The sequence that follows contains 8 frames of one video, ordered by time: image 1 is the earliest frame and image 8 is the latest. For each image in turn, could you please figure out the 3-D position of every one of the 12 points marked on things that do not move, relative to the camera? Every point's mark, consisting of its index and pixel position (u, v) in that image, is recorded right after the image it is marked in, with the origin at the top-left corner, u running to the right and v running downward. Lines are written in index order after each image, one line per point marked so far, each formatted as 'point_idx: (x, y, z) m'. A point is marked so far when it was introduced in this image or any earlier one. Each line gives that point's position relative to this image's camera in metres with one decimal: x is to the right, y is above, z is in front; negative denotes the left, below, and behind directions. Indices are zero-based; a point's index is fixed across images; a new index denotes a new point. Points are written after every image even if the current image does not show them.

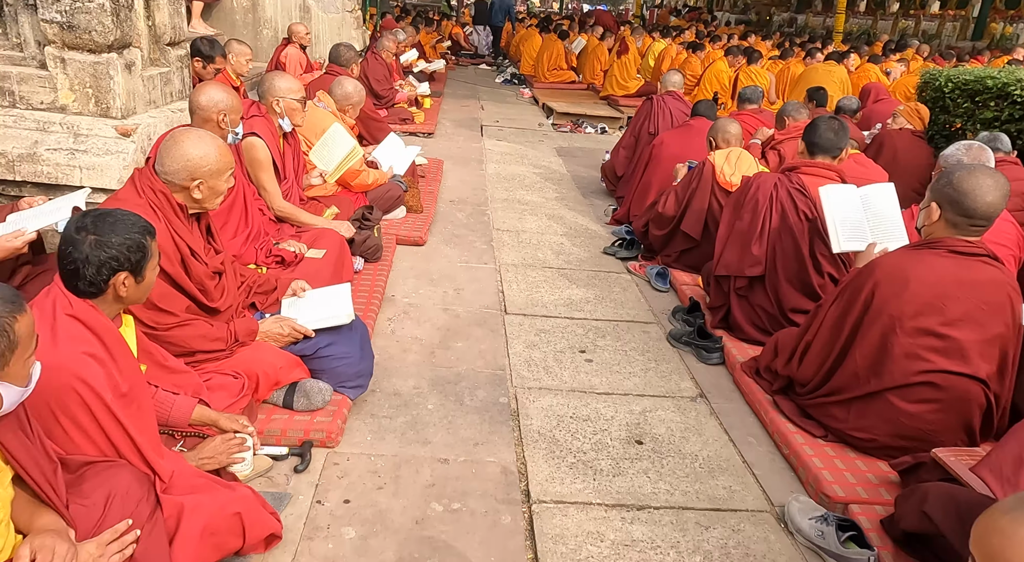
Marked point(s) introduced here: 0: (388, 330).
0: (-0.6, -0.2, +3.3) m
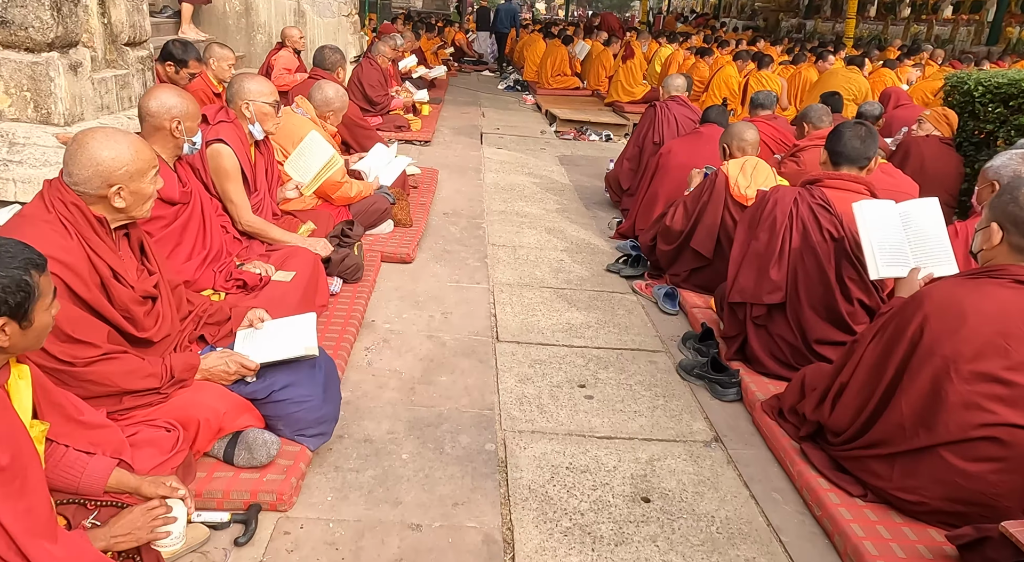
0: (-0.6, -0.3, +2.9) m
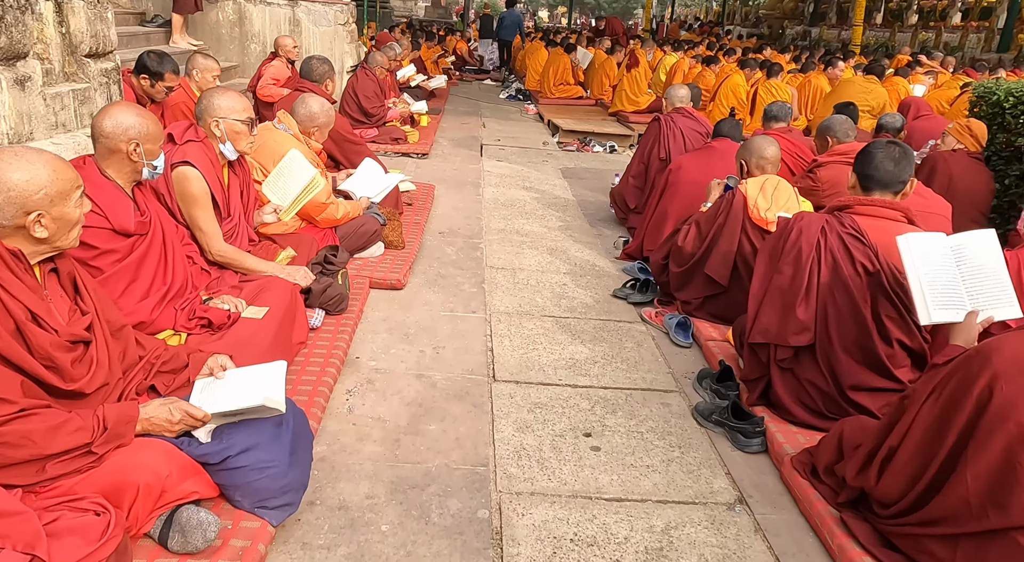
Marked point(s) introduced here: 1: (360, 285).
0: (-0.6, -0.5, +2.6) m
1: (-0.8, 0.0, +3.6) m
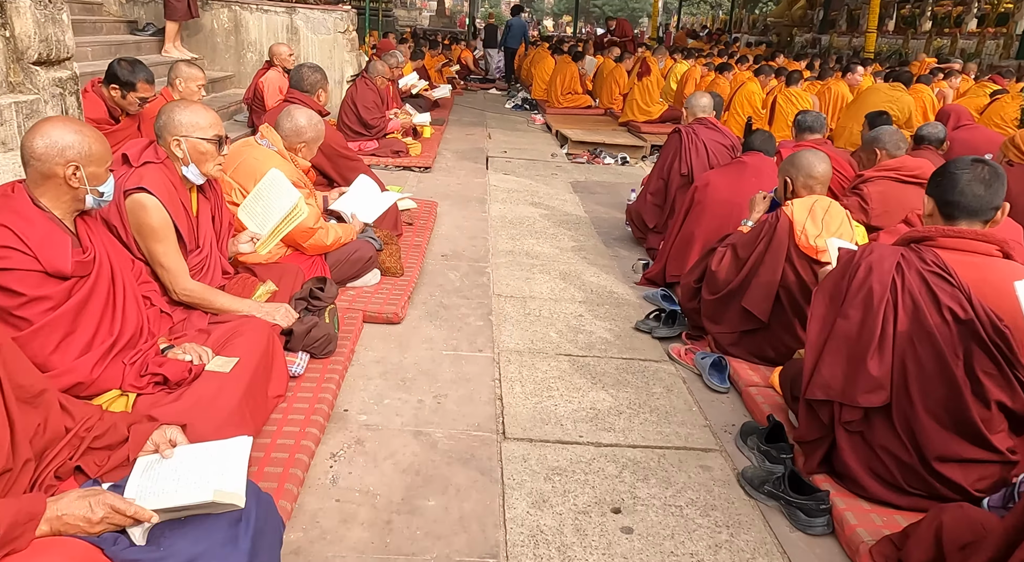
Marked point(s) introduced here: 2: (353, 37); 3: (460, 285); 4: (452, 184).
0: (-0.6, -0.6, +2.2) m
1: (-0.7, -0.2, +3.2) m
2: (-2.1, +3.2, +9.4) m
3: (-0.3, 0.0, +4.0) m
4: (-0.6, +0.9, +6.7) m
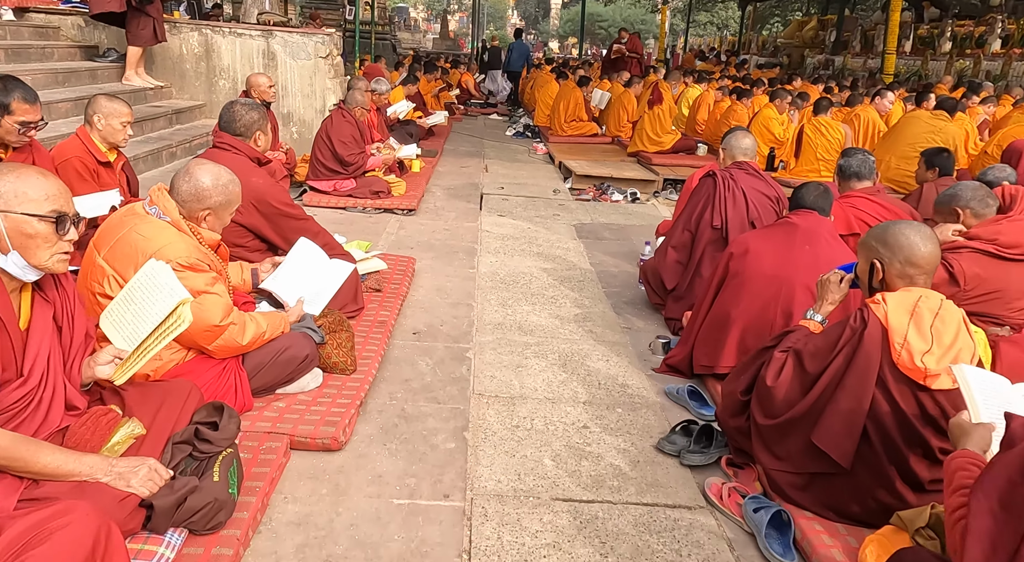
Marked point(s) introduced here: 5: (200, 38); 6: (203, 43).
0: (-0.6, -1.0, +1.3) m
1: (-0.8, -0.6, +2.3) m
2: (-2.1, +2.6, +8.7) m
3: (-0.4, -0.4, +3.1) m
4: (-0.6, +0.4, +5.8) m
5: (-3.5, +2.7, +8.0) m
6: (-3.4, +2.6, +8.0) m
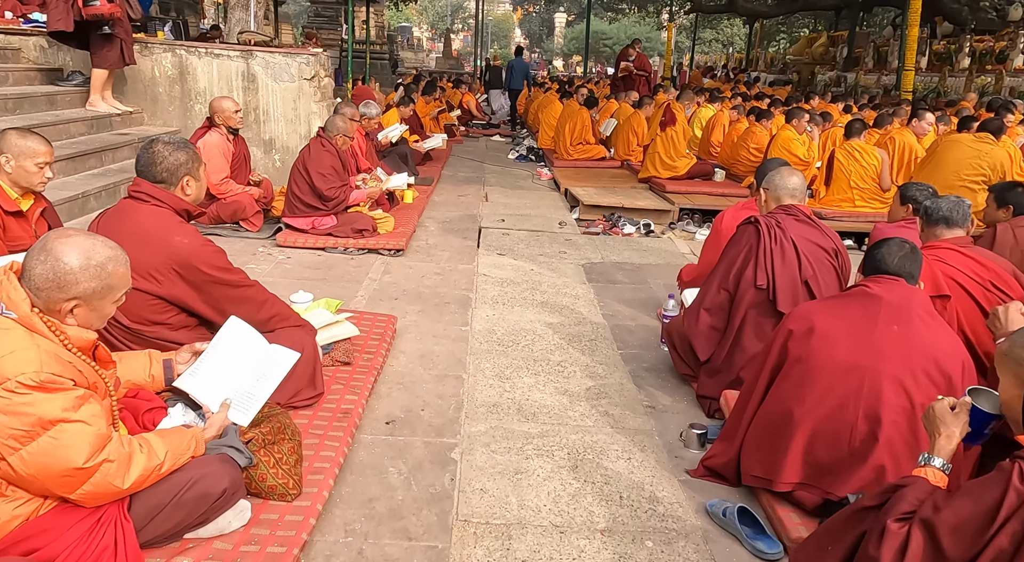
0: (-0.7, -1.2, +0.6) m
1: (-0.8, -0.8, +1.6) m
2: (-2.1, +2.2, +8.0) m
3: (-0.4, -0.7, +2.4) m
4: (-0.6, 0.0, +5.1) m
5: (-3.4, +2.3, +7.3) m
6: (-3.4, +2.2, +7.4) m
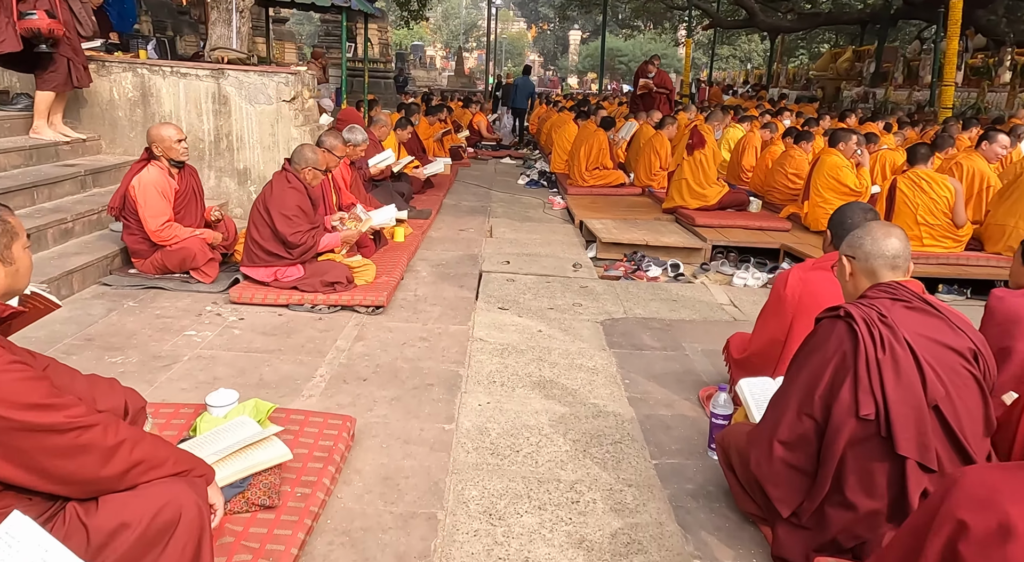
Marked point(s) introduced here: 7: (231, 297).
0: (-0.8, -1.5, -0.4) m
1: (-0.9, -1.1, +0.6) m
2: (-2.0, +1.7, +7.1) m
3: (-0.4, -1.1, +1.4) m
4: (-0.6, -0.3, +4.1) m
5: (-3.4, +1.8, +6.5) m
6: (-3.4, +1.8, +6.5) m
7: (-1.7, -0.1, +4.5) m
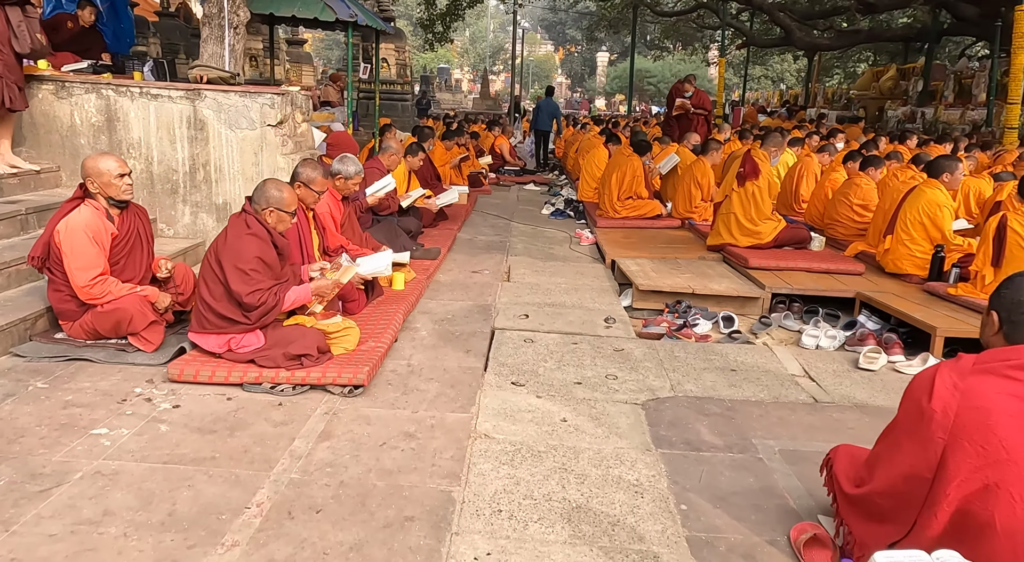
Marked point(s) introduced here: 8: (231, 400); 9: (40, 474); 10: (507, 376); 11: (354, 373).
0: (-0.9, -1.7, -1.4) m
1: (-0.9, -1.4, -0.4) m
2: (-1.8, +1.3, +6.2) m
3: (-0.5, -1.3, +0.4) m
4: (-0.5, -0.7, +3.1) m
5: (-3.2, +1.4, +5.6) m
6: (-3.2, +1.3, +5.6) m
7: (-1.7, -0.5, +3.5) m
8: (-1.3, -0.6, +3.4) m
9: (-1.7, -0.7, +2.6) m
10: (0.0, -0.5, +3.9) m
11: (-0.8, -0.4, +3.5) m
